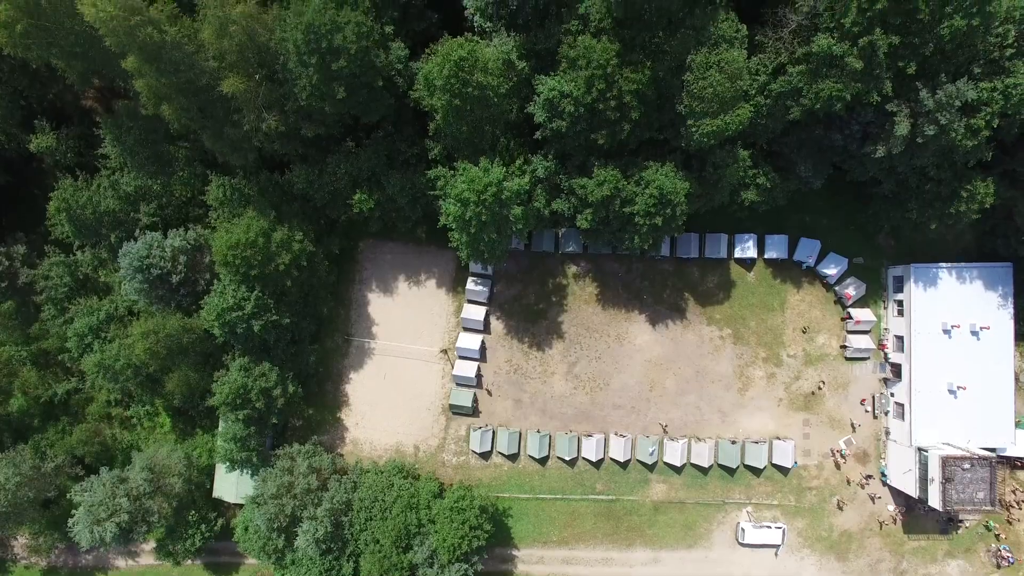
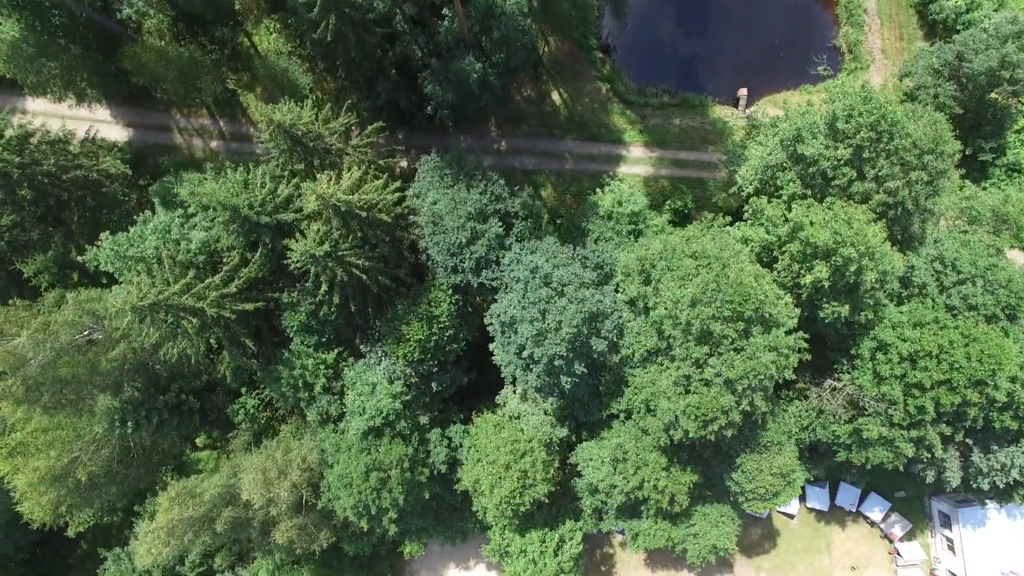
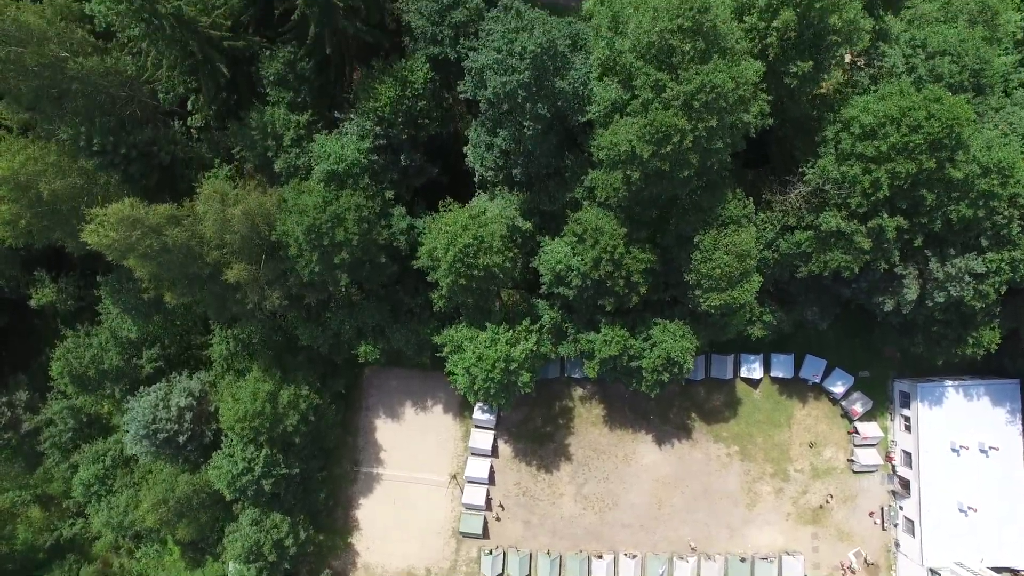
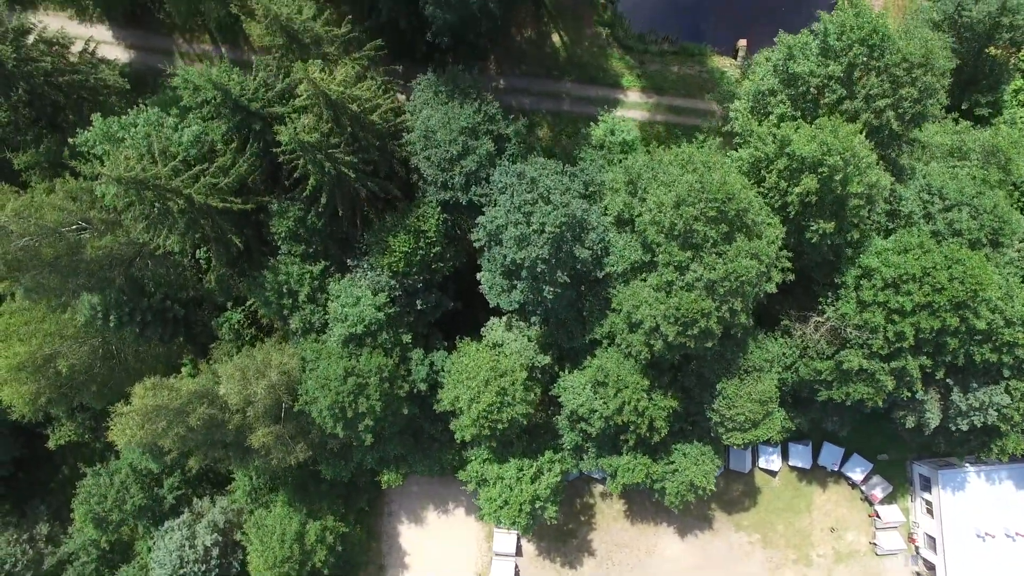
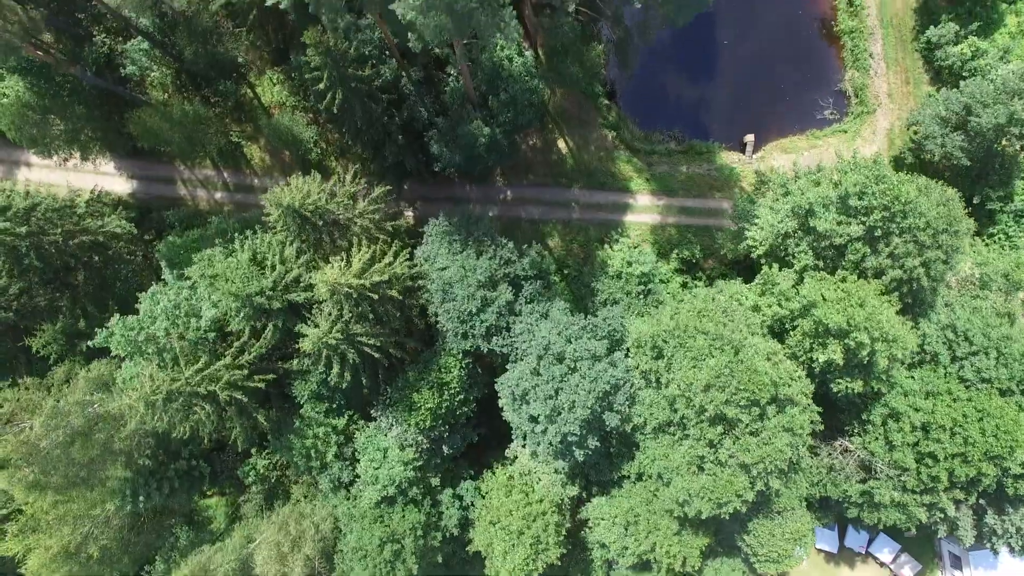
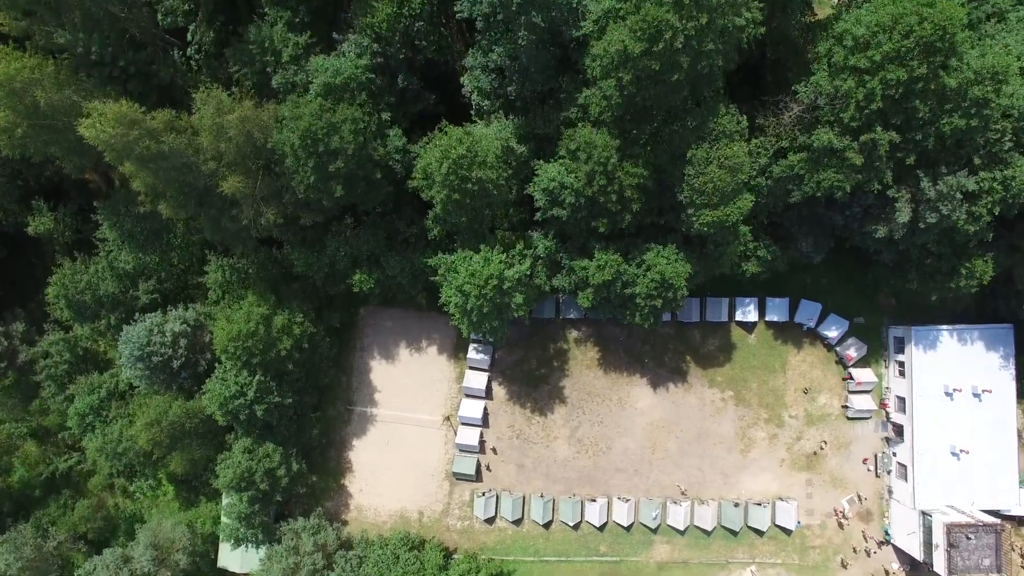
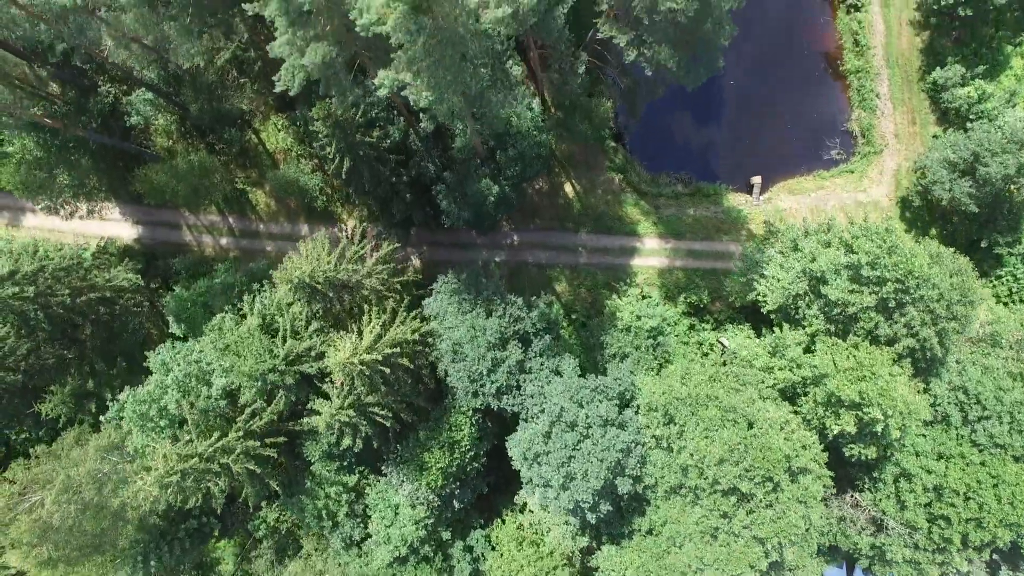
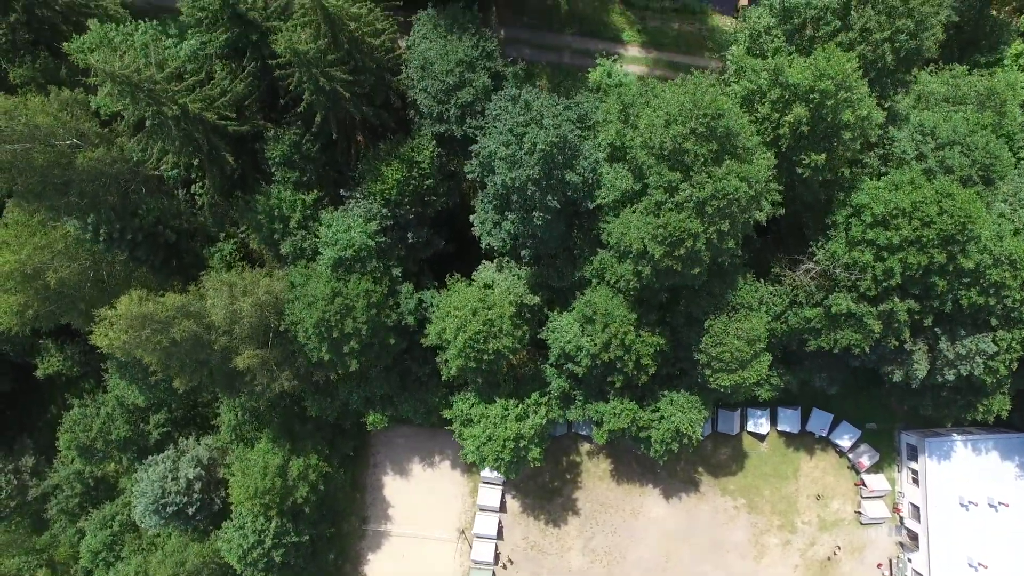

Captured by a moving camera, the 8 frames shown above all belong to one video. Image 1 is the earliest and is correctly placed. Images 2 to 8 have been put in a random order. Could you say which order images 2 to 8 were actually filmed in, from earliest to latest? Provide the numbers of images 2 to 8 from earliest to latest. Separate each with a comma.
6, 3, 8, 4, 2, 5, 7
